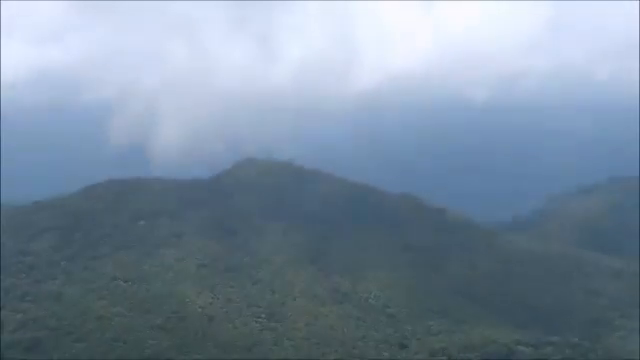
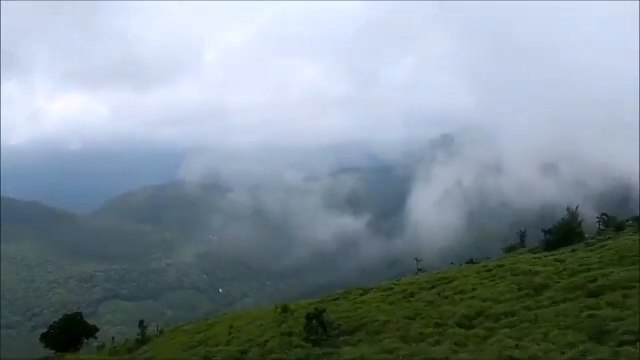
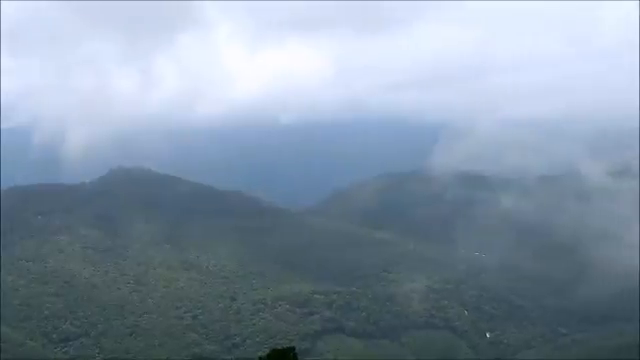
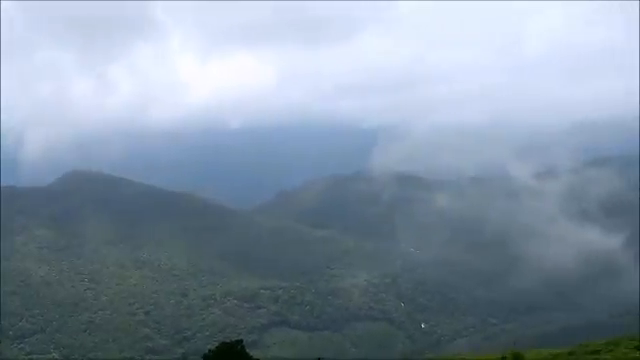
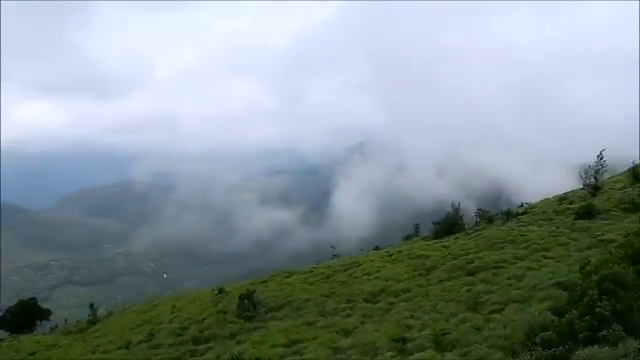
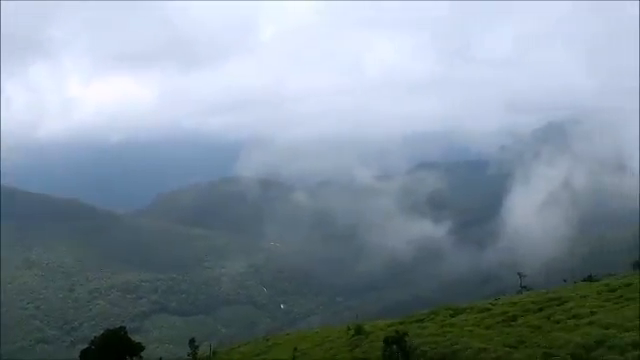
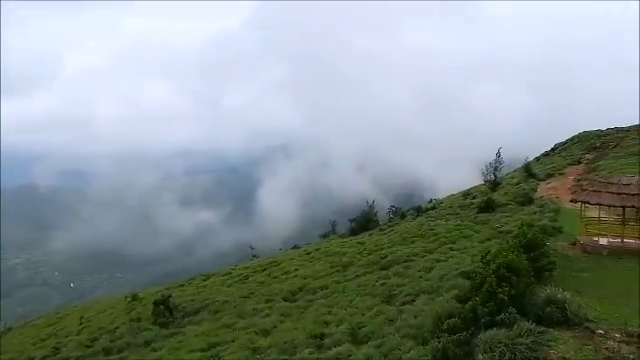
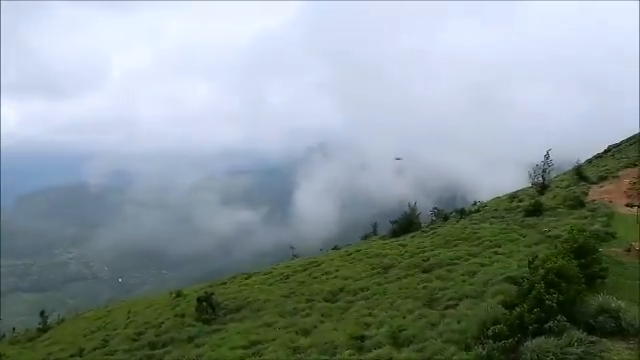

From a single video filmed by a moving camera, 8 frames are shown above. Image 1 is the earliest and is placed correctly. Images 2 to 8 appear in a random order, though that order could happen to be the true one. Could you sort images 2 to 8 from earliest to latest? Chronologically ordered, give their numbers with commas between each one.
3, 4, 6, 2, 5, 8, 7
